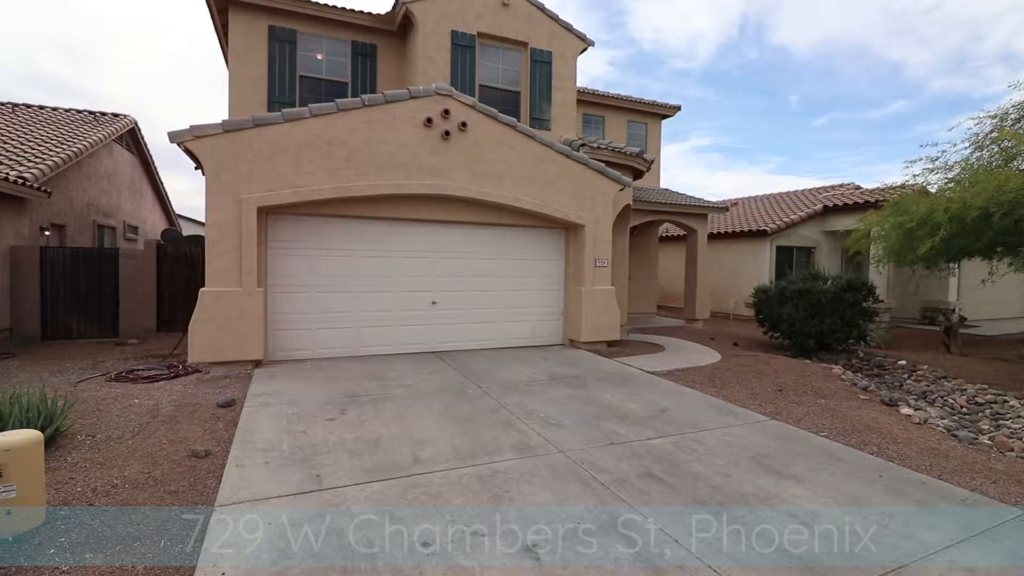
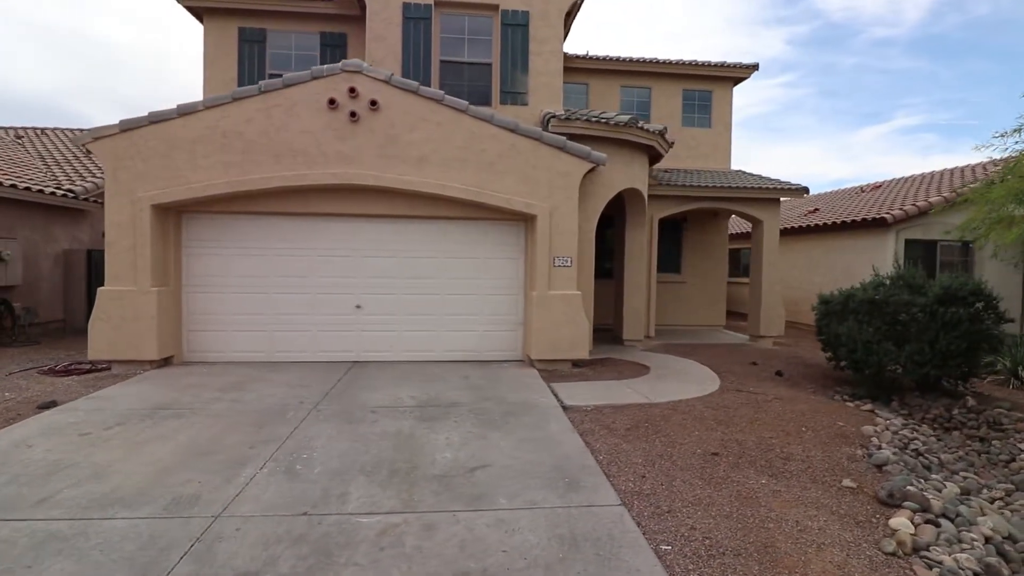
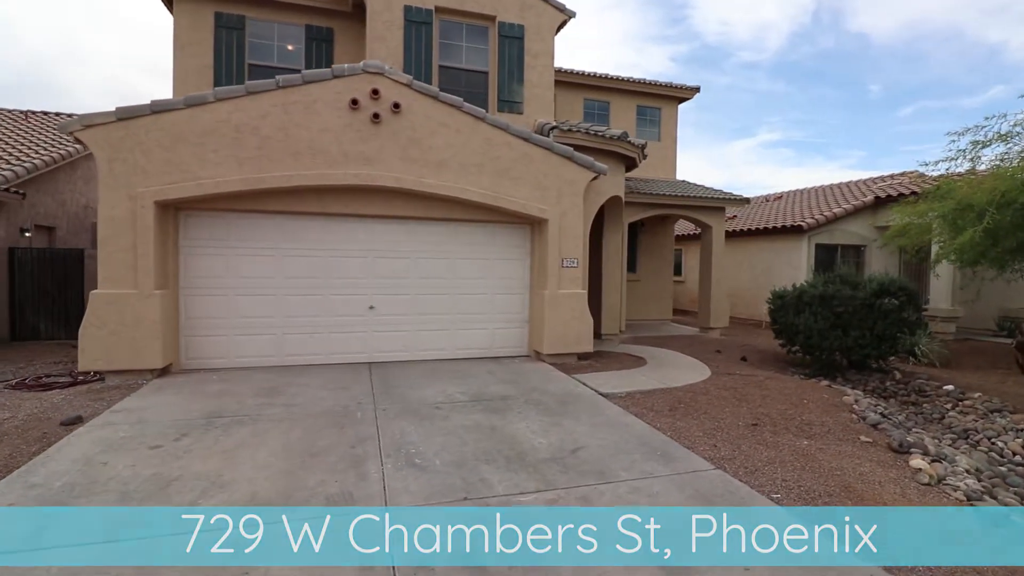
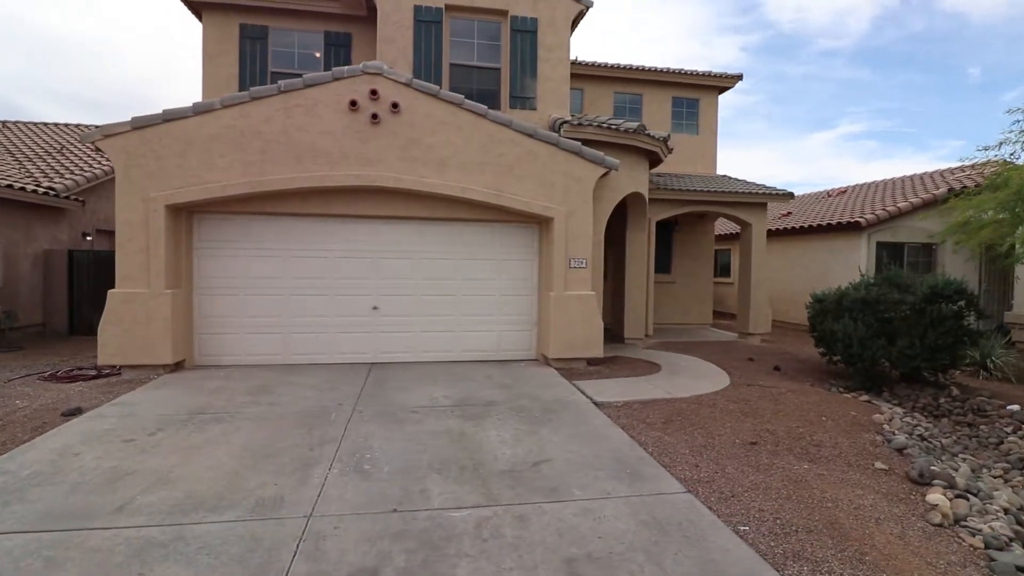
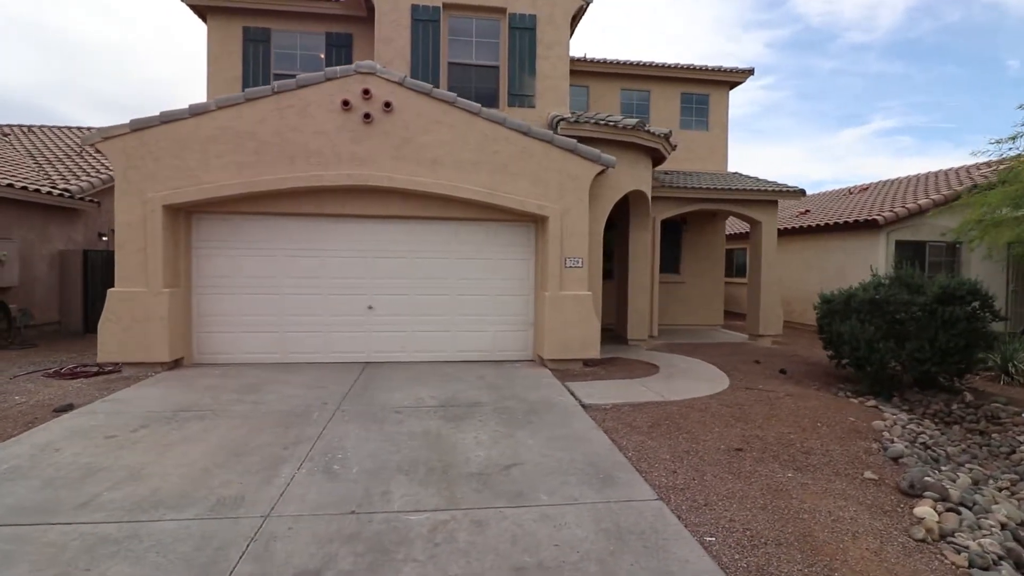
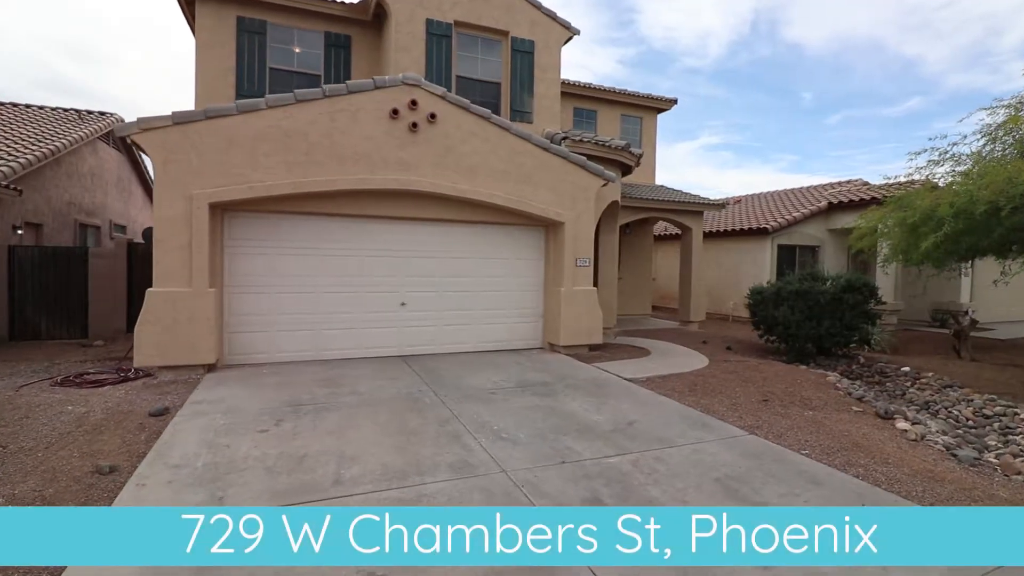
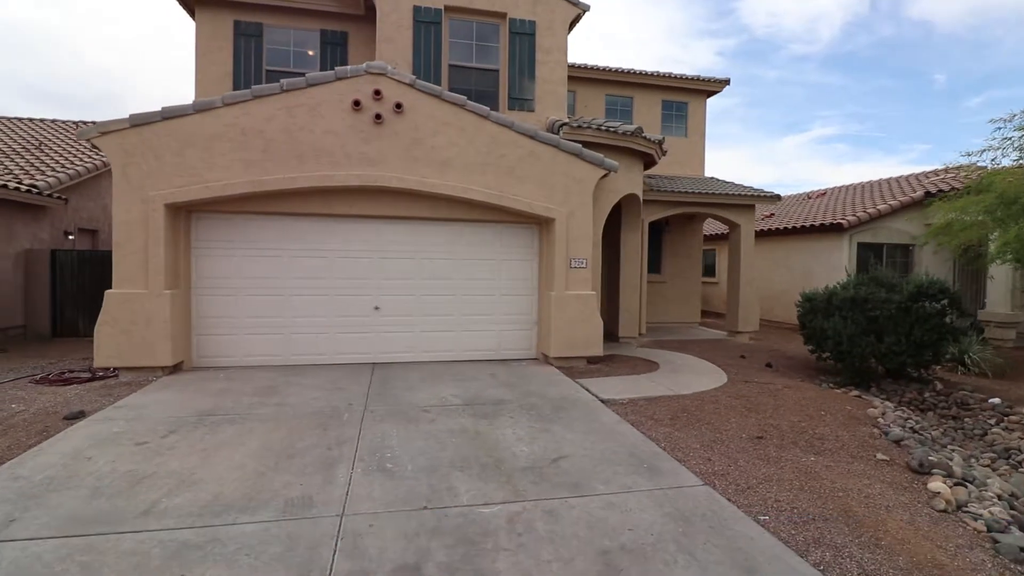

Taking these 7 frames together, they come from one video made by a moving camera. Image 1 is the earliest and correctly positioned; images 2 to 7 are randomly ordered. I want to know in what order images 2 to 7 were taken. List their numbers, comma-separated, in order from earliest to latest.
6, 3, 7, 4, 5, 2
